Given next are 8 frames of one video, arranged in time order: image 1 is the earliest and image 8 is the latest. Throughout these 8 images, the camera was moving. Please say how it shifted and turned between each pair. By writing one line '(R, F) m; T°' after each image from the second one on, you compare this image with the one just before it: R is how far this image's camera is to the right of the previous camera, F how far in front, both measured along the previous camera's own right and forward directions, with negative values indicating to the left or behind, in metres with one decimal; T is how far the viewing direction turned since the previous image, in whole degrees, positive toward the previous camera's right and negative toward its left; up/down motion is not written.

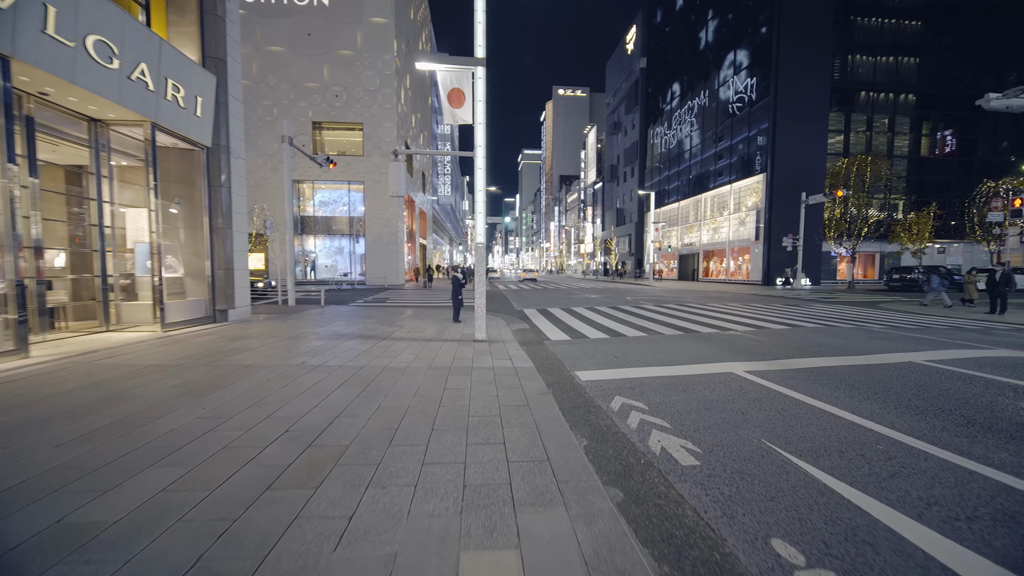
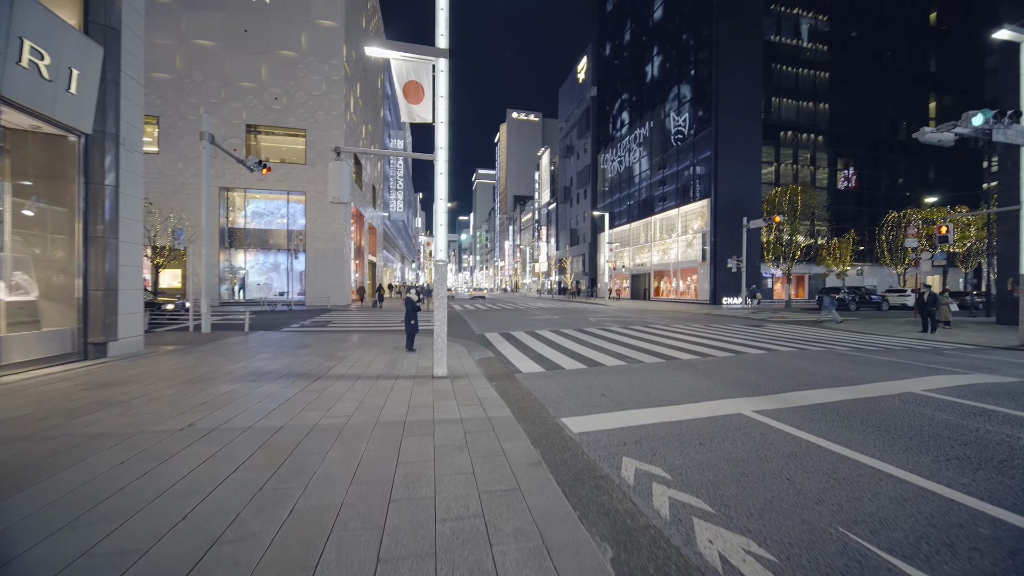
(-0.2, +1.1) m; +7°
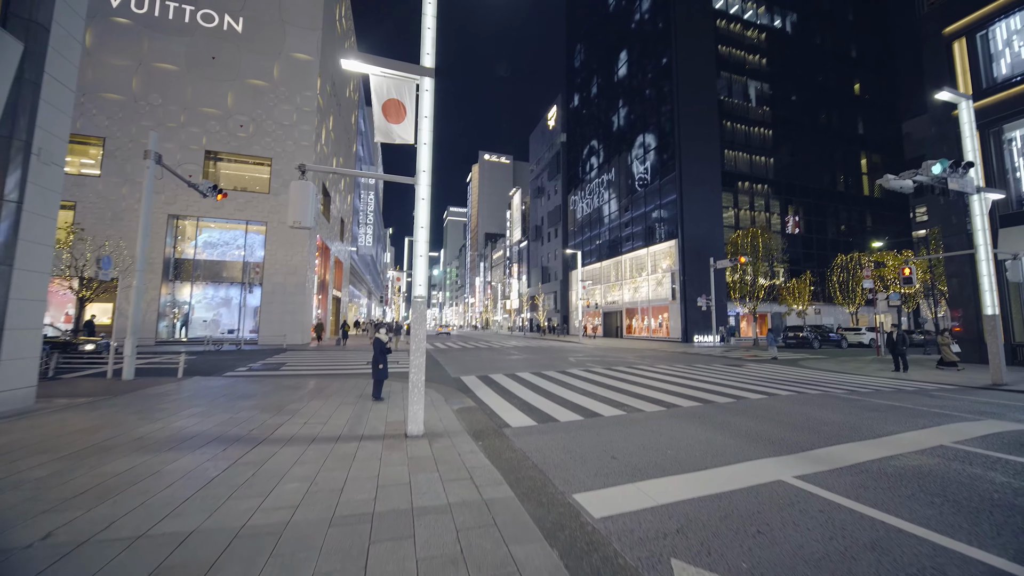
(-0.3, +0.8) m; +5°
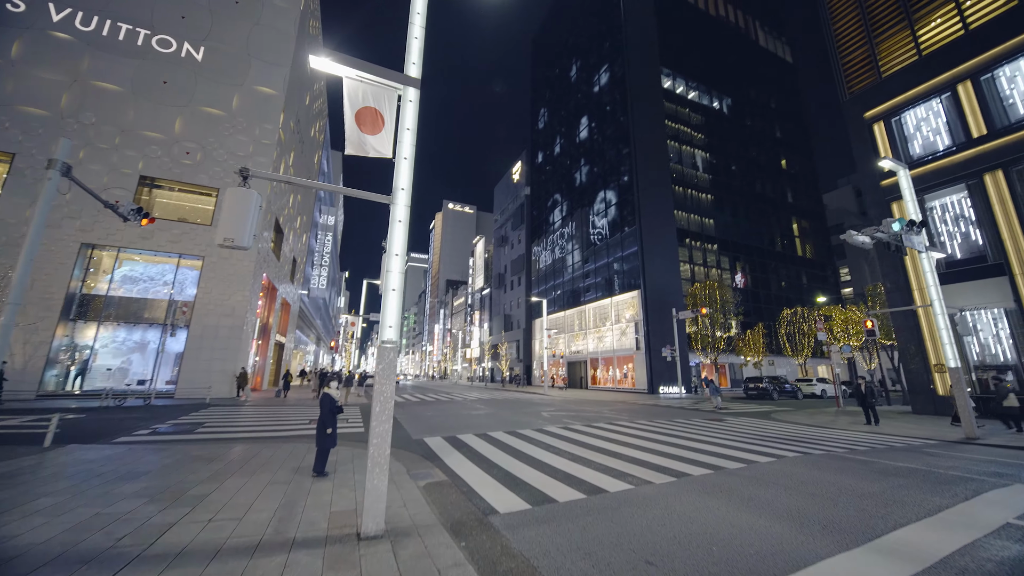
(-0.5, +1.1) m; +6°
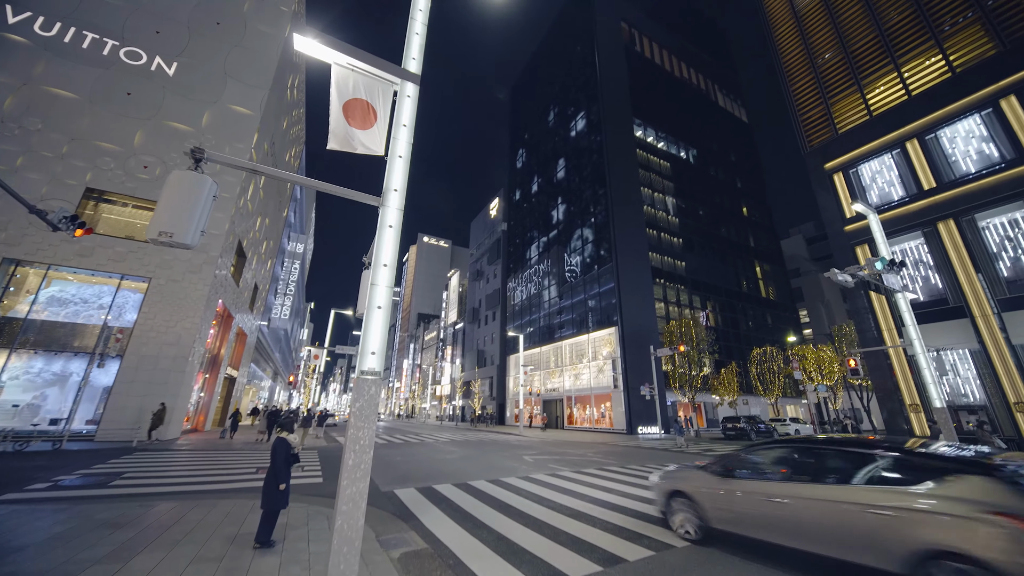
(-0.4, +0.8) m; +4°
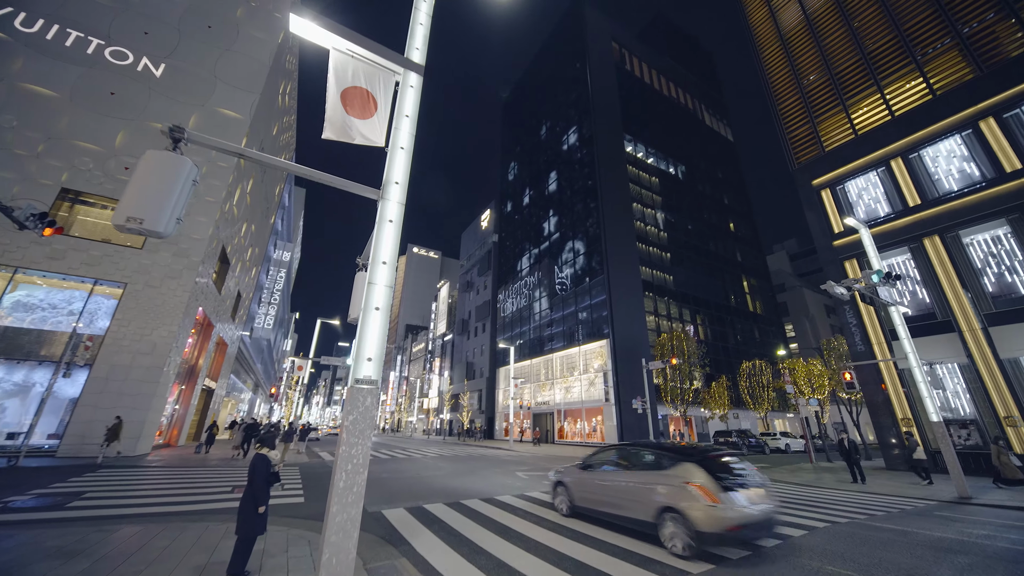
(-0.2, +0.3) m; +2°
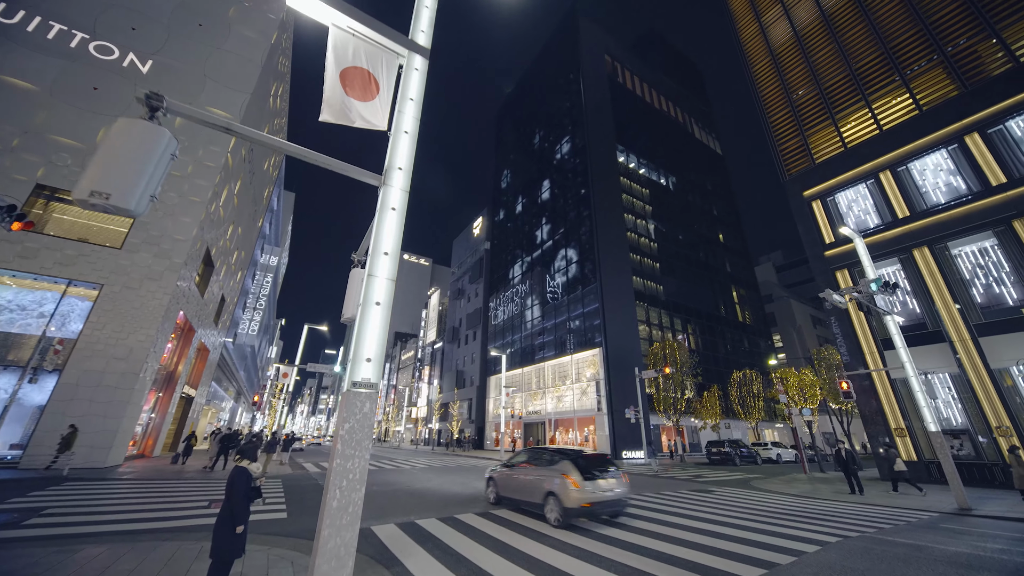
(-0.2, +0.3) m; +2°
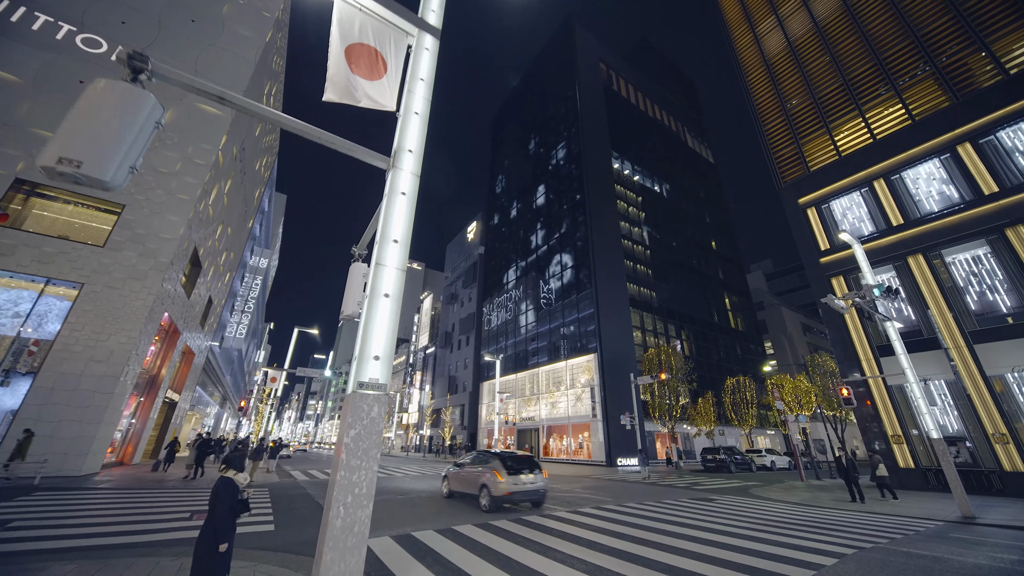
(-0.2, +0.3) m; +1°
